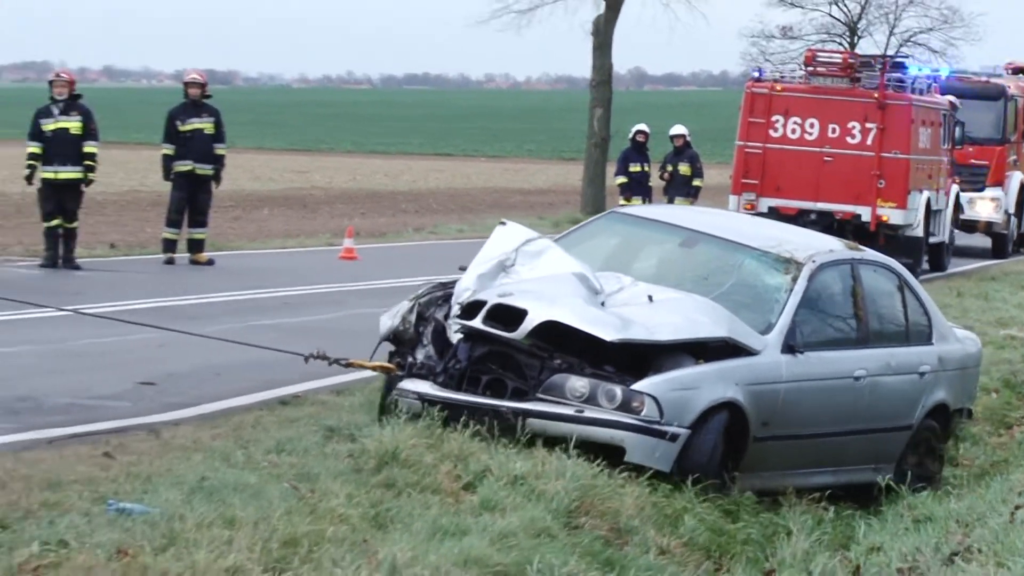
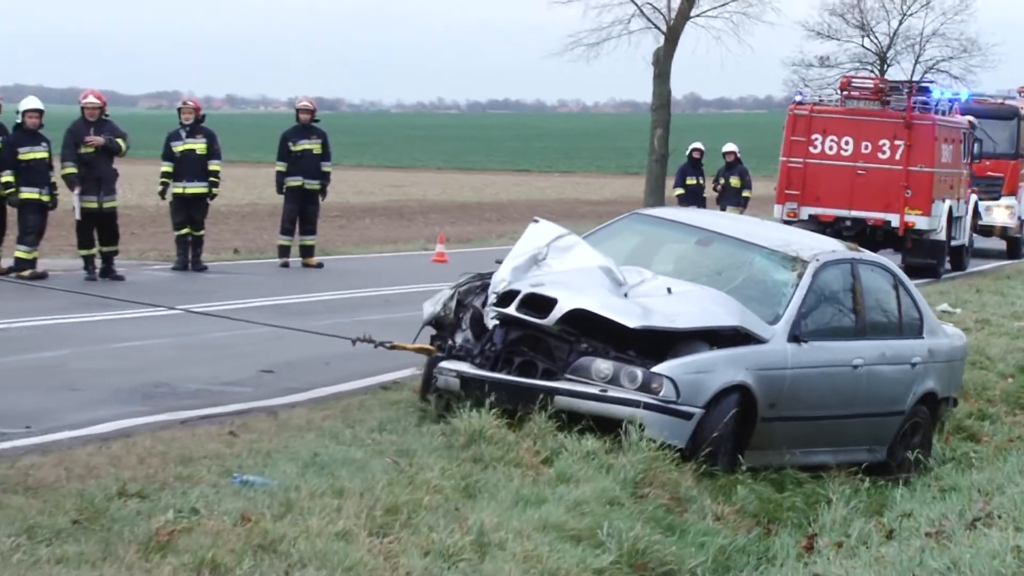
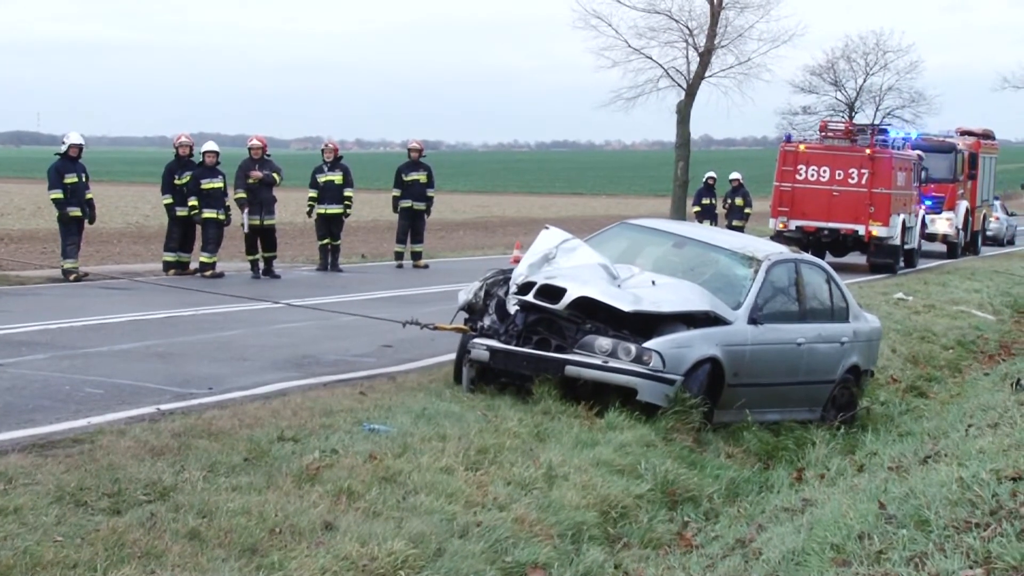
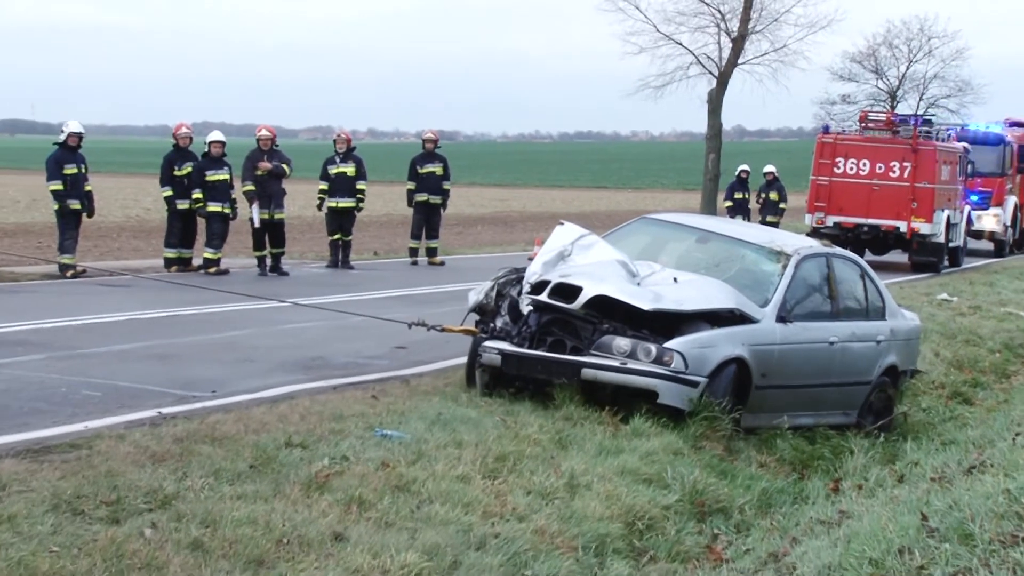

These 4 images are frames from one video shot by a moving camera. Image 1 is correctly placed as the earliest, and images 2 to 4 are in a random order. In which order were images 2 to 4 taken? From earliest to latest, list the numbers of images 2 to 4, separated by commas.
2, 4, 3
